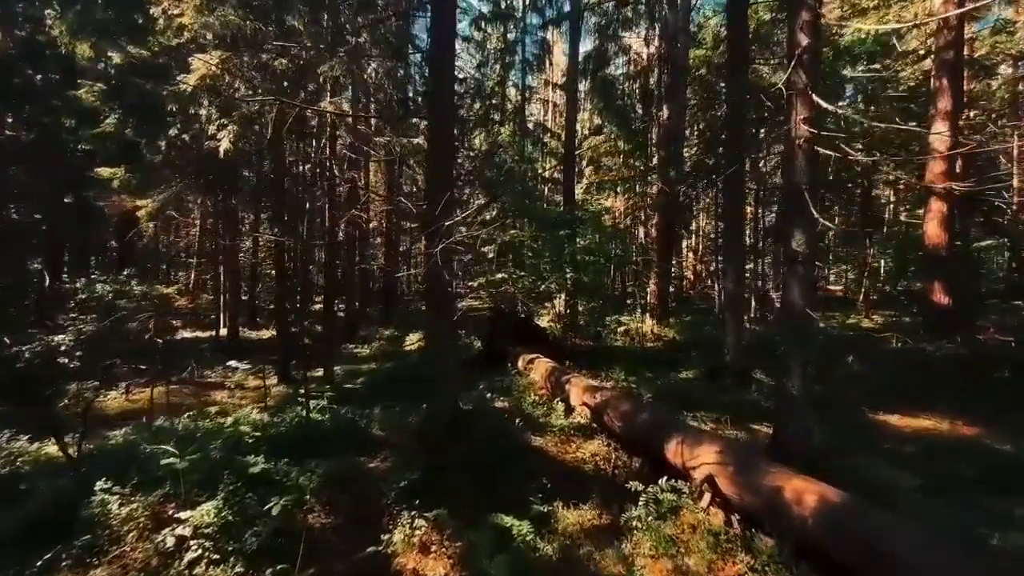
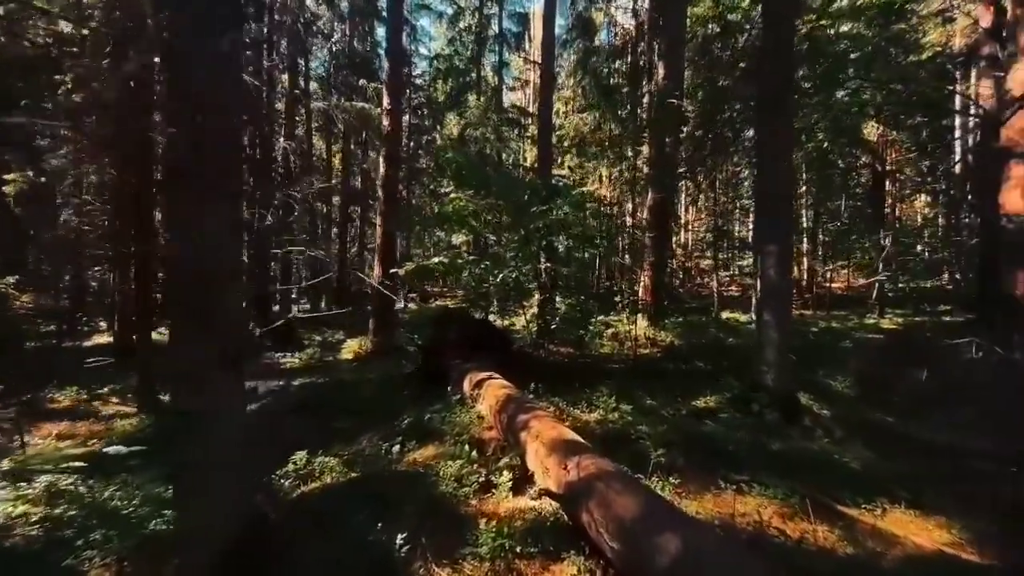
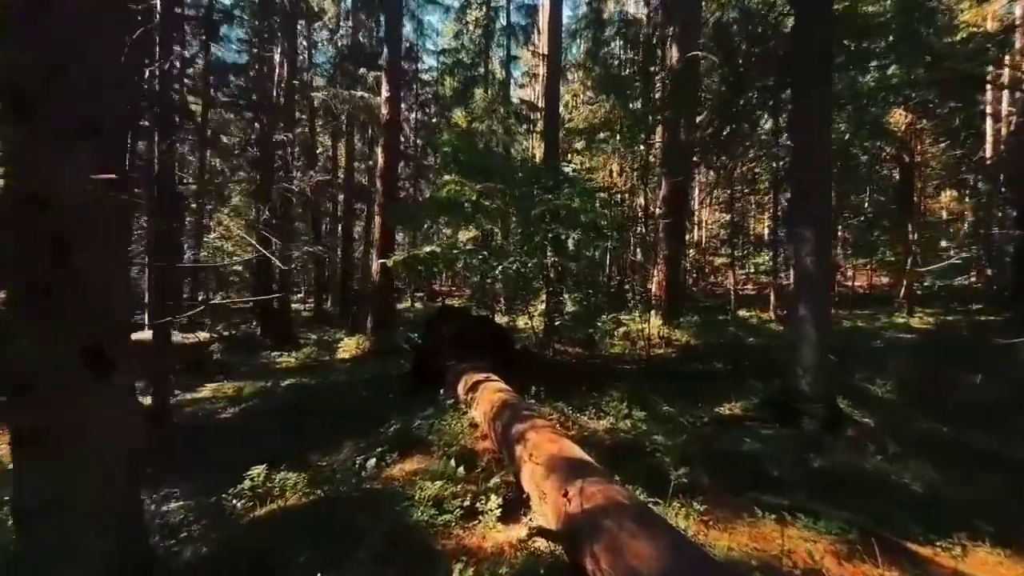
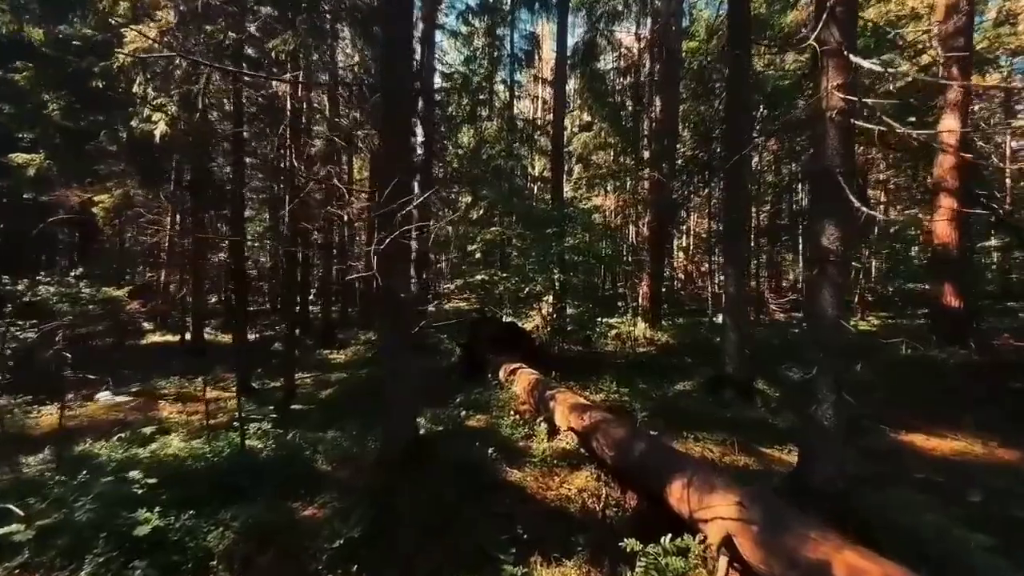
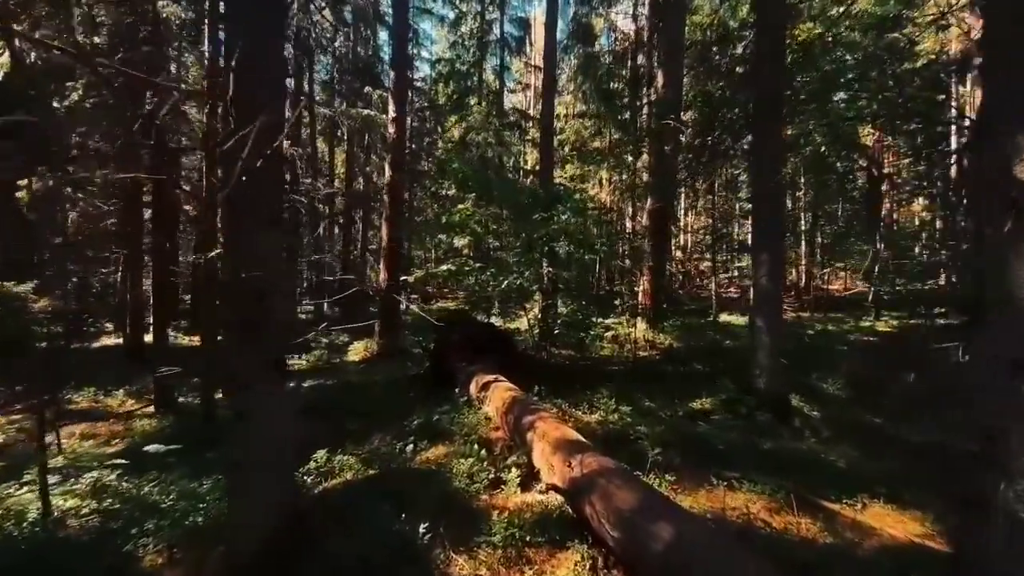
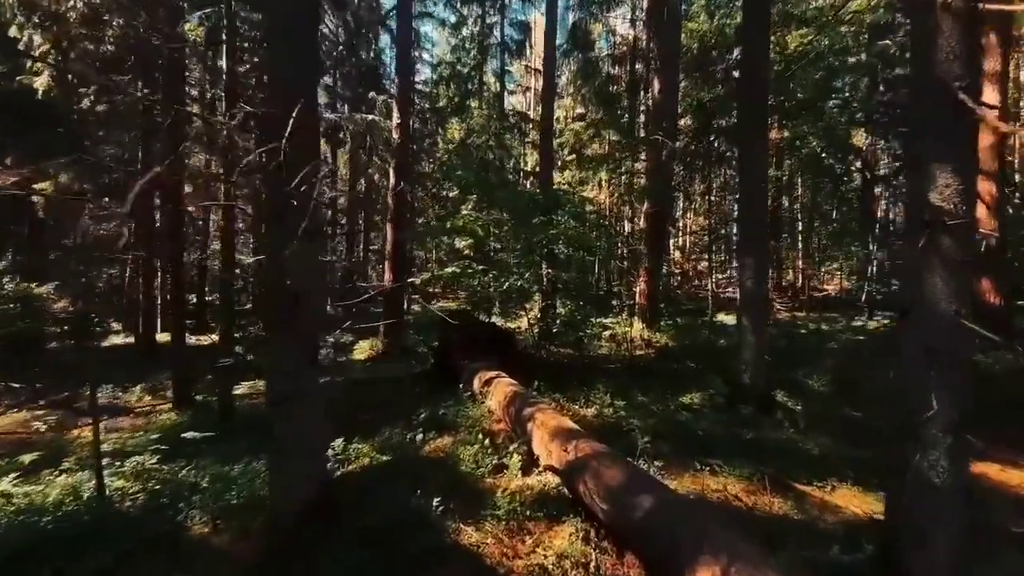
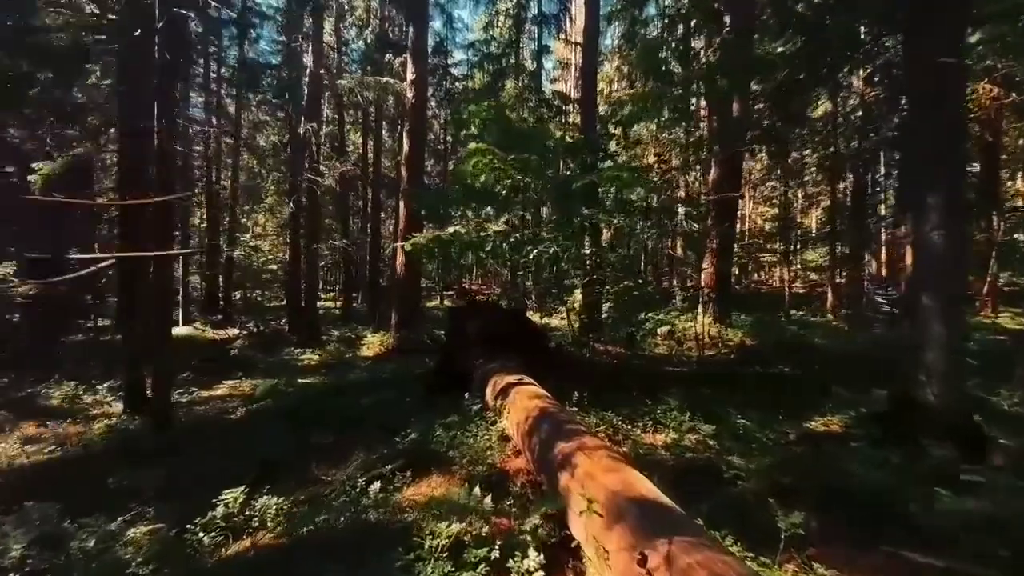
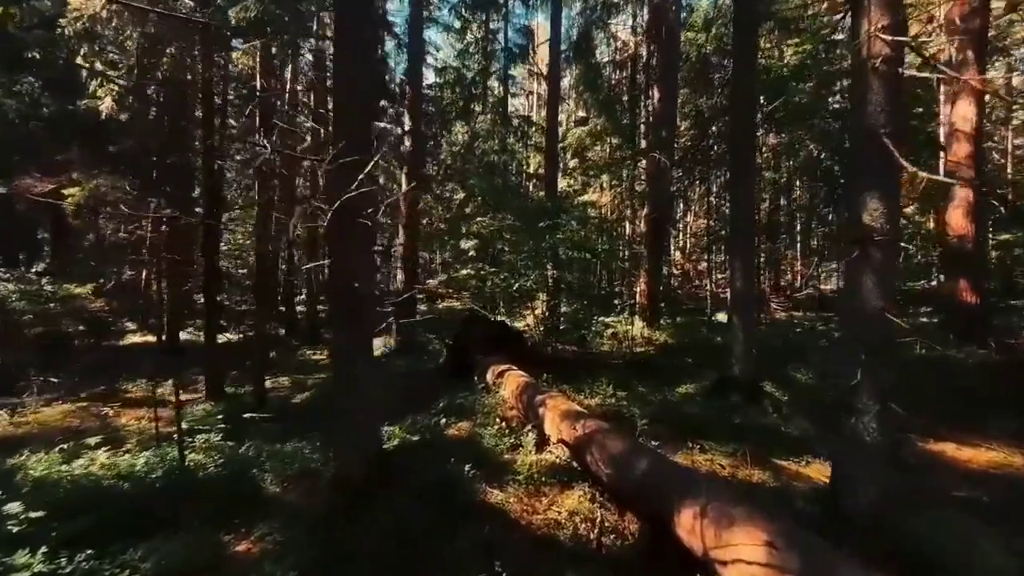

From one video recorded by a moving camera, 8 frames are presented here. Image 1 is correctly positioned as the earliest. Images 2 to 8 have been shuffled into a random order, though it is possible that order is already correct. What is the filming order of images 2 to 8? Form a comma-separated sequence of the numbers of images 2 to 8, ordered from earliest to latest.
4, 8, 6, 5, 2, 3, 7
